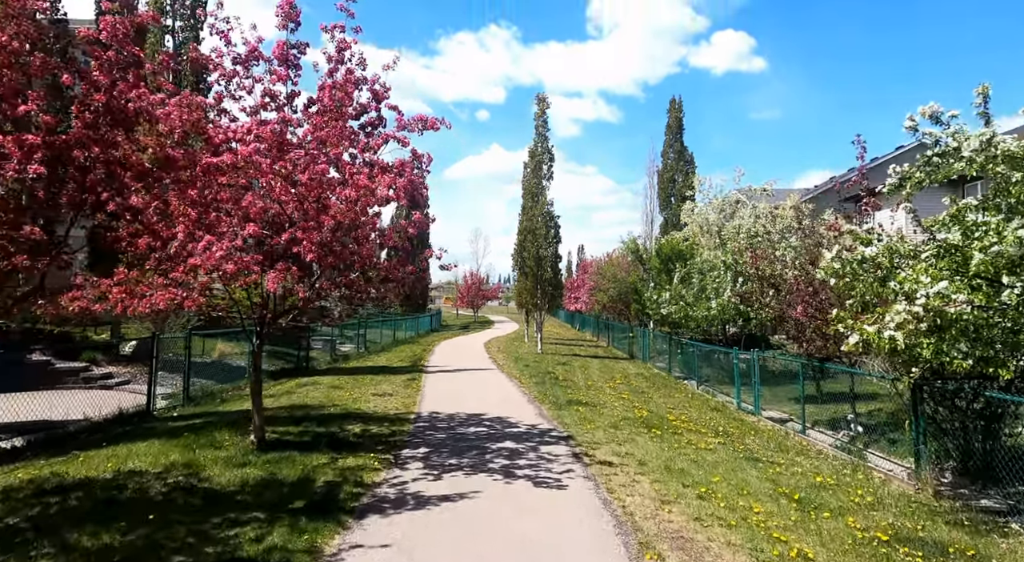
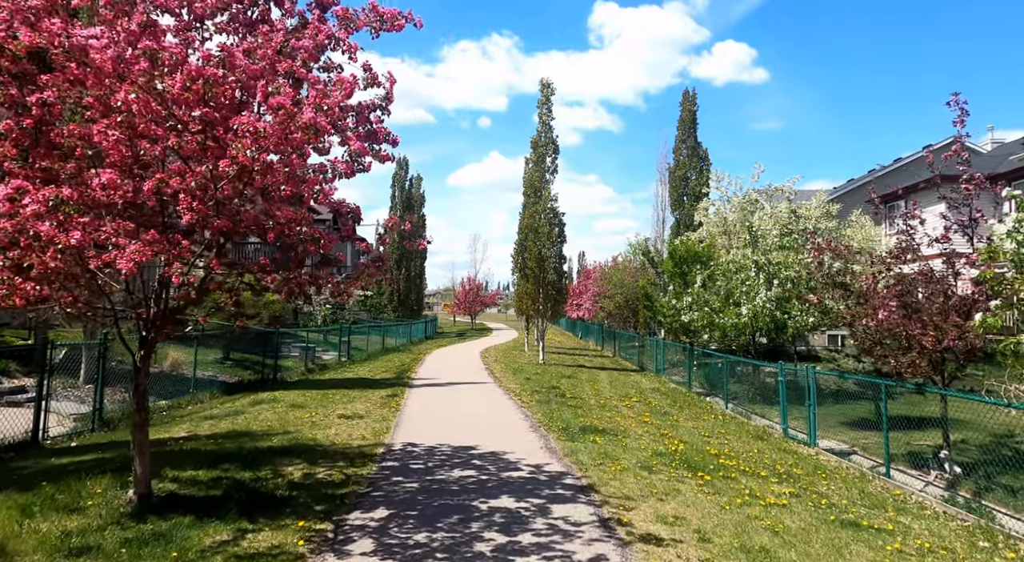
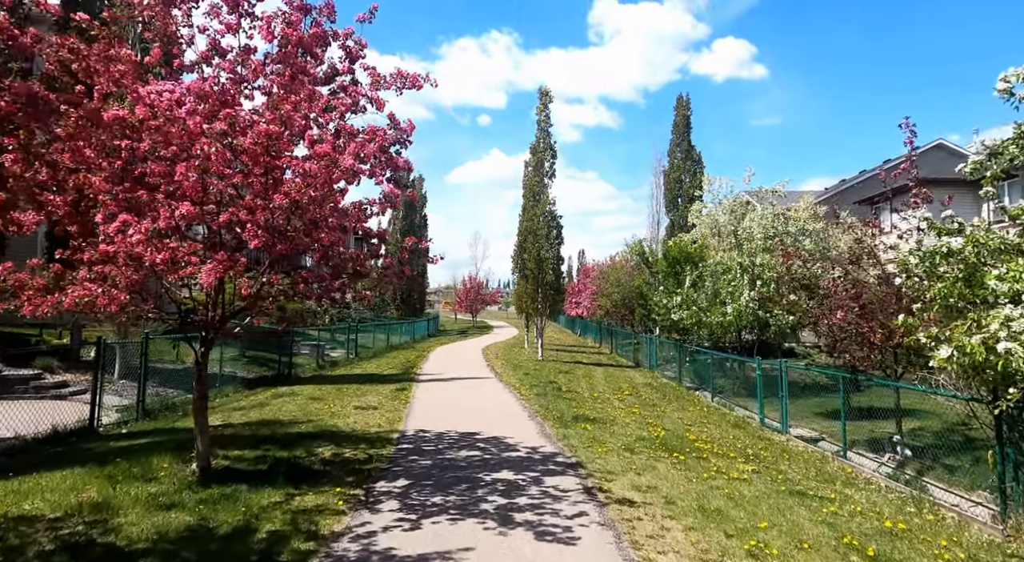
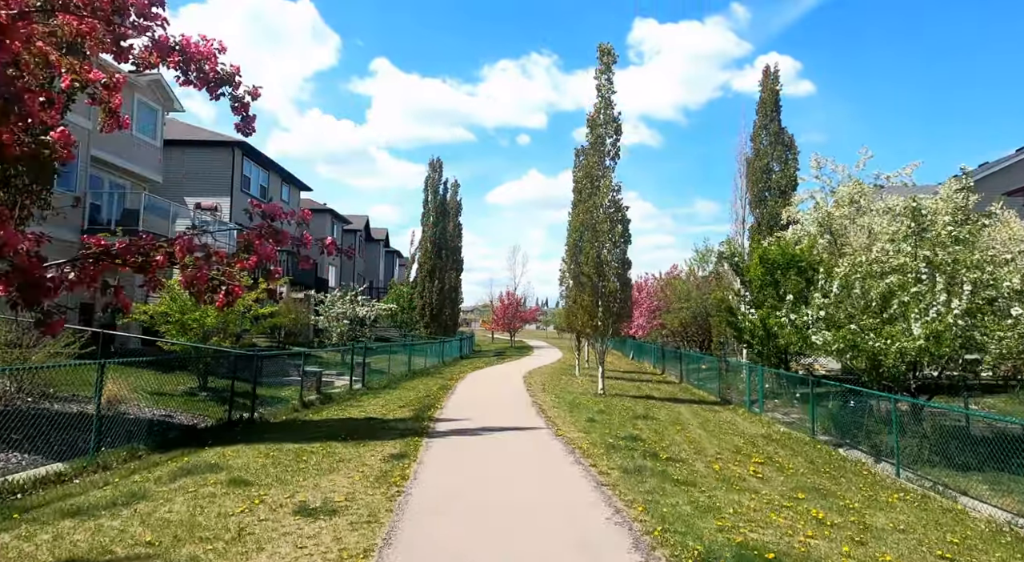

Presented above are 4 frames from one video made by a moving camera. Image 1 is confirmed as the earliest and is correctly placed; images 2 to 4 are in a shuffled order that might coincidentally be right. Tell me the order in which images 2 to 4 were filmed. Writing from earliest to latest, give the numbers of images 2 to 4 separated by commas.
3, 2, 4
